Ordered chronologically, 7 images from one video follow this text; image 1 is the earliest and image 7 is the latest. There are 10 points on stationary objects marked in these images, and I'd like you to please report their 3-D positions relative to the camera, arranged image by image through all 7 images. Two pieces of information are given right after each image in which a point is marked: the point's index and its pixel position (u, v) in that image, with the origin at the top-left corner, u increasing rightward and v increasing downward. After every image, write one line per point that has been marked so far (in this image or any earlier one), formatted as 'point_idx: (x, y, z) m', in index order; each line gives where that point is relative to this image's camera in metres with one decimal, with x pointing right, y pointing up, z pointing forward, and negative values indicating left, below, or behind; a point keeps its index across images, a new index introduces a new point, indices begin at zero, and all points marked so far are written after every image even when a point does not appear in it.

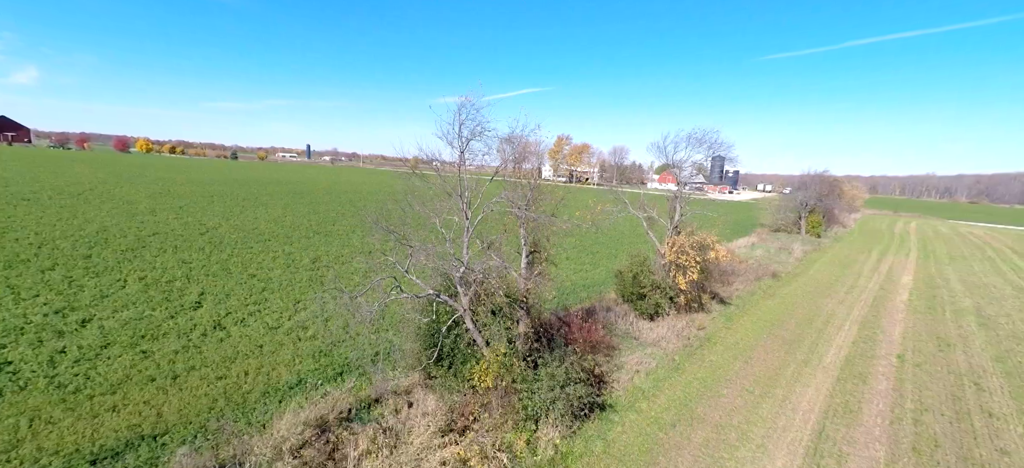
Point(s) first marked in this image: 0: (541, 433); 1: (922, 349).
0: (+0.4, -2.6, +6.1) m
1: (+8.8, -2.4, +10.0) m
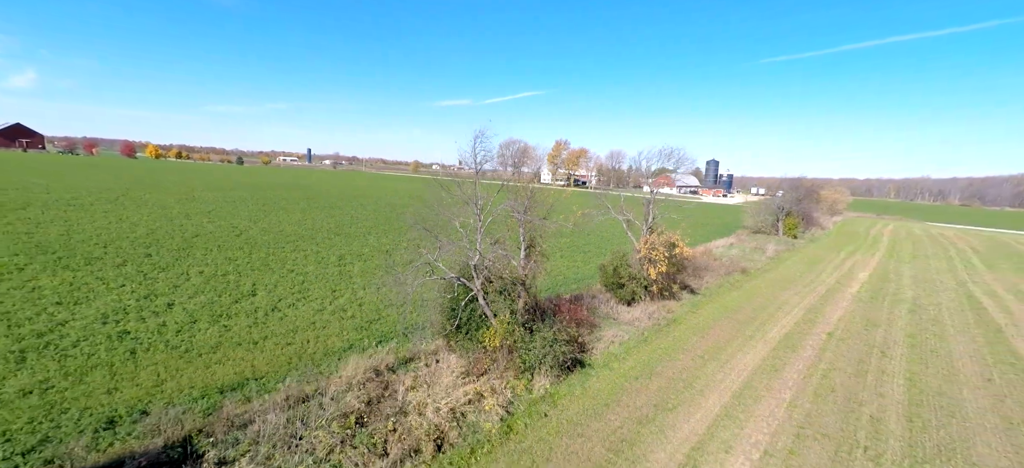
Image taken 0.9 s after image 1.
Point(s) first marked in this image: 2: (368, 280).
0: (+0.4, -2.5, +8.2) m
1: (+8.8, -2.4, +12.2) m
2: (-4.2, -1.4, +13.7) m
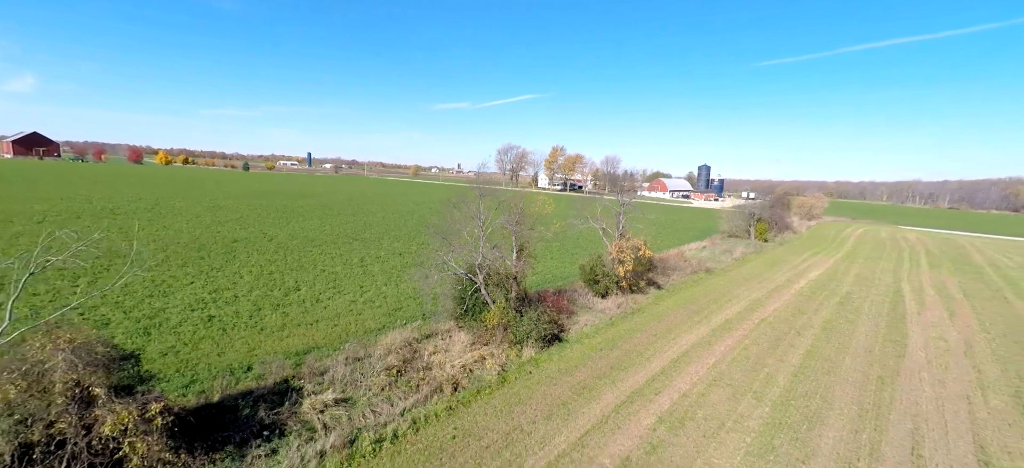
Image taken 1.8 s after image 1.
0: (+0.3, -2.7, +11.0) m
1: (+8.7, -2.6, +15.0) m
2: (-4.3, -1.6, +16.6) m
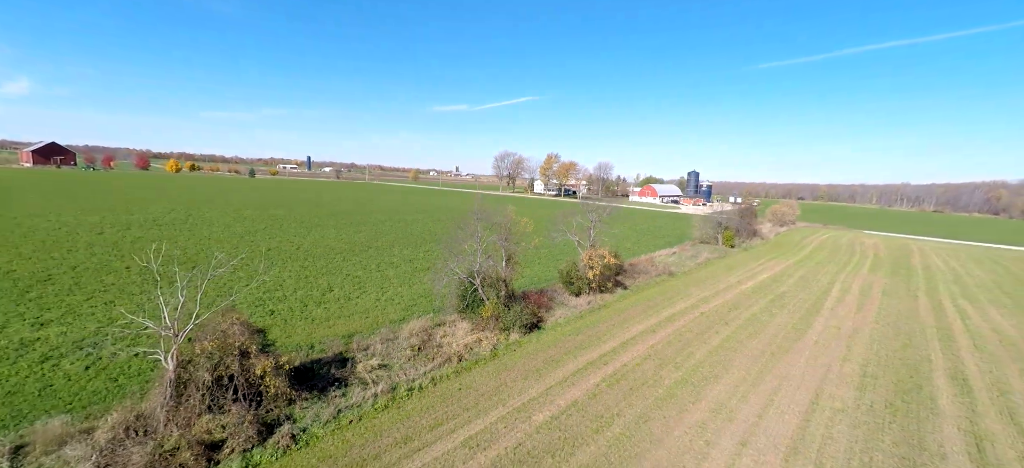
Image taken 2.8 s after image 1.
0: (0.0, -3.1, +14.8) m
1: (+8.3, -3.0, +18.8) m
2: (-4.7, -2.1, +20.2) m
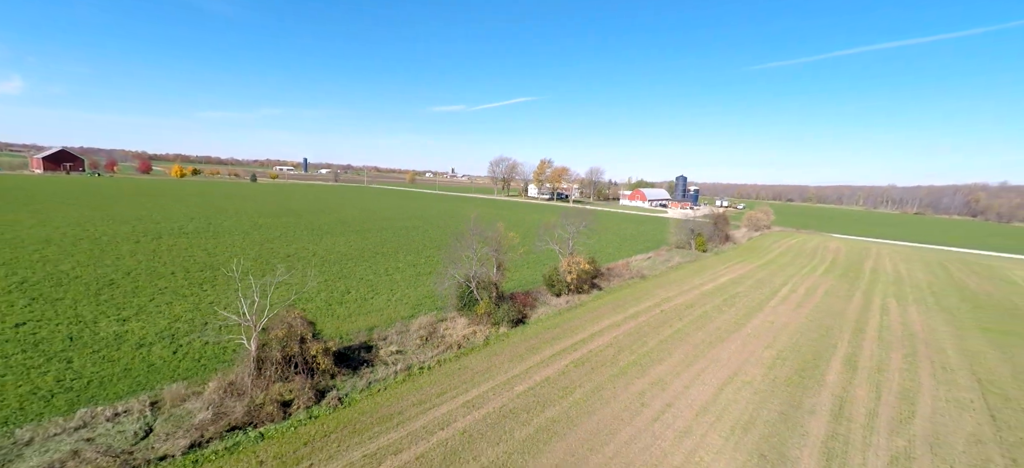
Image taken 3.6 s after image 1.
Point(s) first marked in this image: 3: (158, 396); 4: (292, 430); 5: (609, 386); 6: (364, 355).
0: (-0.5, -3.6, +18.1) m
1: (+7.9, -3.5, +22.2) m
2: (-5.1, -2.5, +23.6) m
3: (-8.4, -3.9, +11.3) m
4: (-5.0, -4.4, +10.7) m
5: (+2.9, -4.5, +13.8) m
6: (-4.6, -3.7, +14.5) m
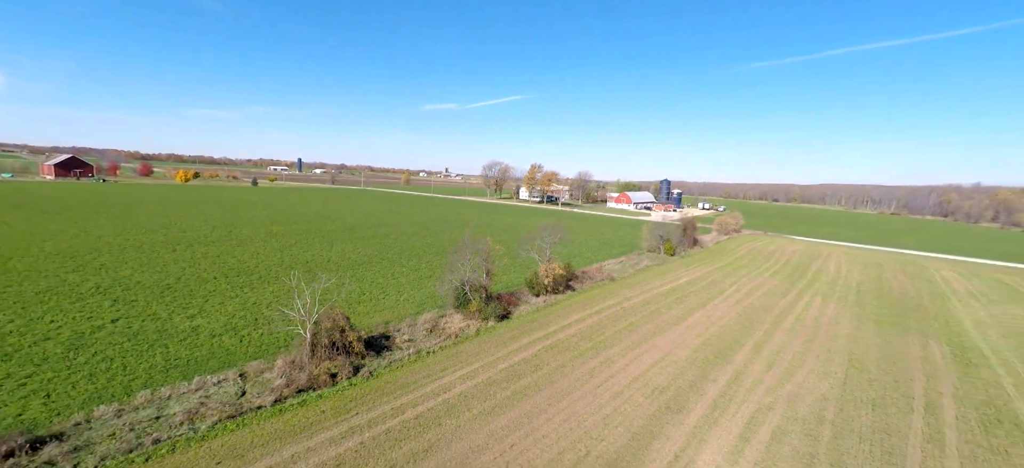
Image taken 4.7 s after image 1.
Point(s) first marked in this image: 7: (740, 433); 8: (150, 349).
0: (-1.1, -4.2, +22.7) m
1: (+7.2, -4.1, +26.9) m
2: (-5.9, -3.2, +28.1) m
3: (-9.0, -4.6, +15.7) m
4: (-5.6, -5.1, +15.2) m
5: (+2.2, -5.1, +18.5) m
6: (-5.2, -4.4, +19.1) m
7: (+6.7, -5.9, +13.9) m
8: (-13.2, -4.2, +17.2) m
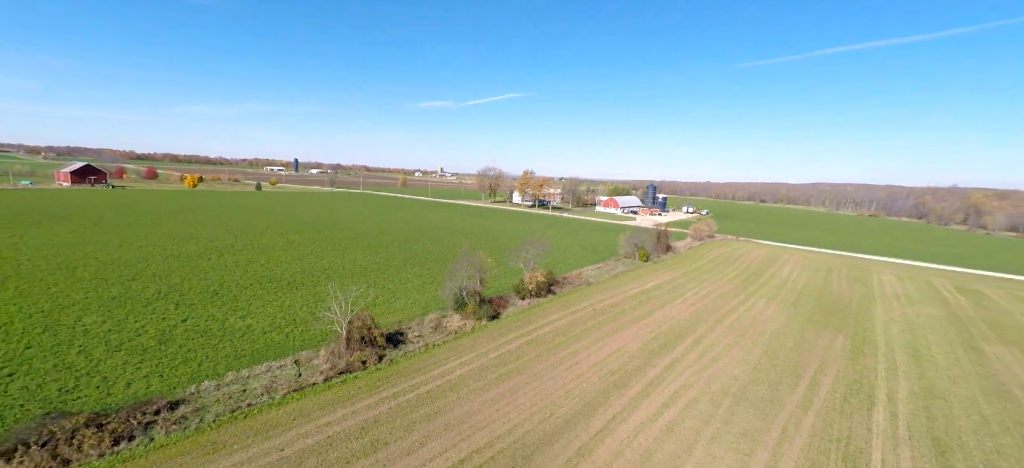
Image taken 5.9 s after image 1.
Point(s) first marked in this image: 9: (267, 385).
0: (-1.8, -5.1, +27.9) m
1: (+6.5, -5.0, +32.2) m
2: (-6.6, -4.1, +33.2) m
3: (-9.6, -5.5, +20.8) m
4: (-6.1, -6.1, +20.3) m
5: (+1.6, -6.0, +23.6) m
6: (-5.8, -5.3, +24.2) m
7: (+6.2, -6.8, +19.1) m
8: (-13.8, -5.1, +22.2) m
9: (-9.5, -5.9, +18.2) m
